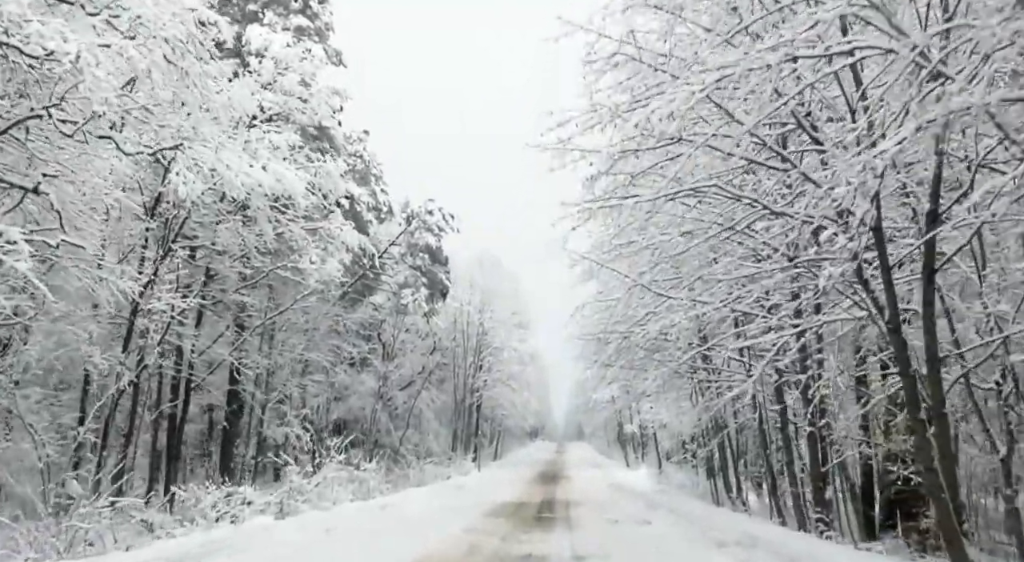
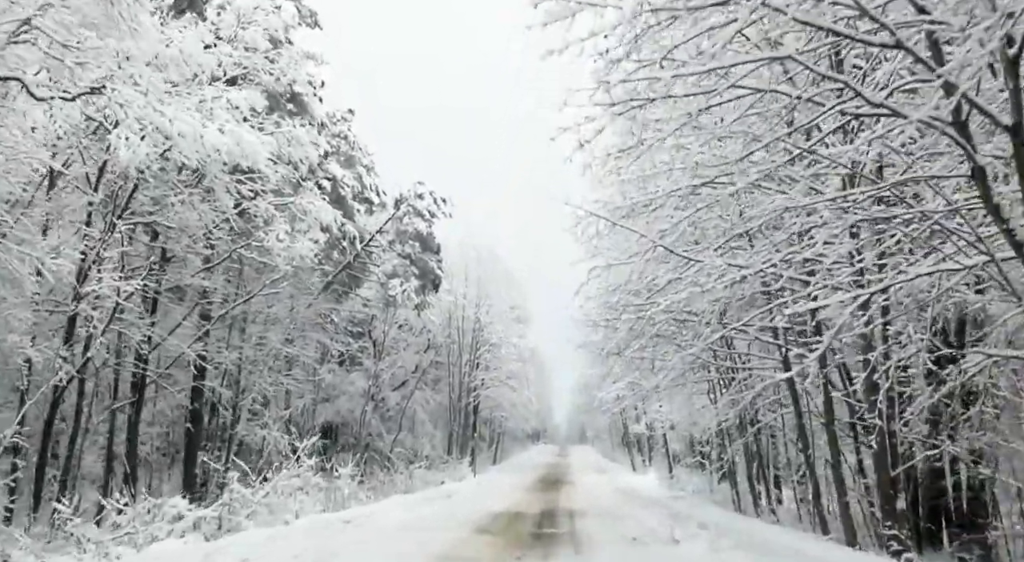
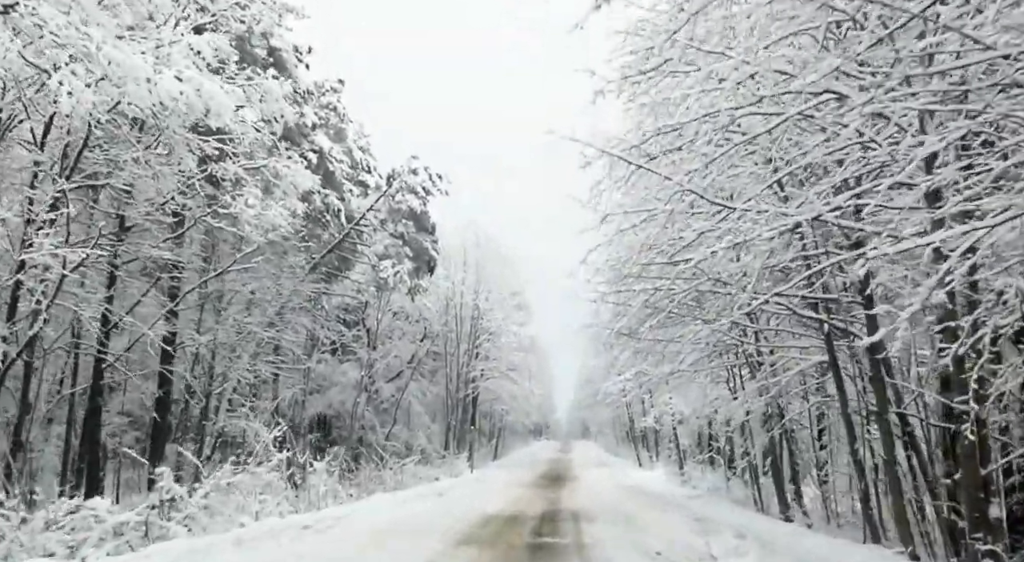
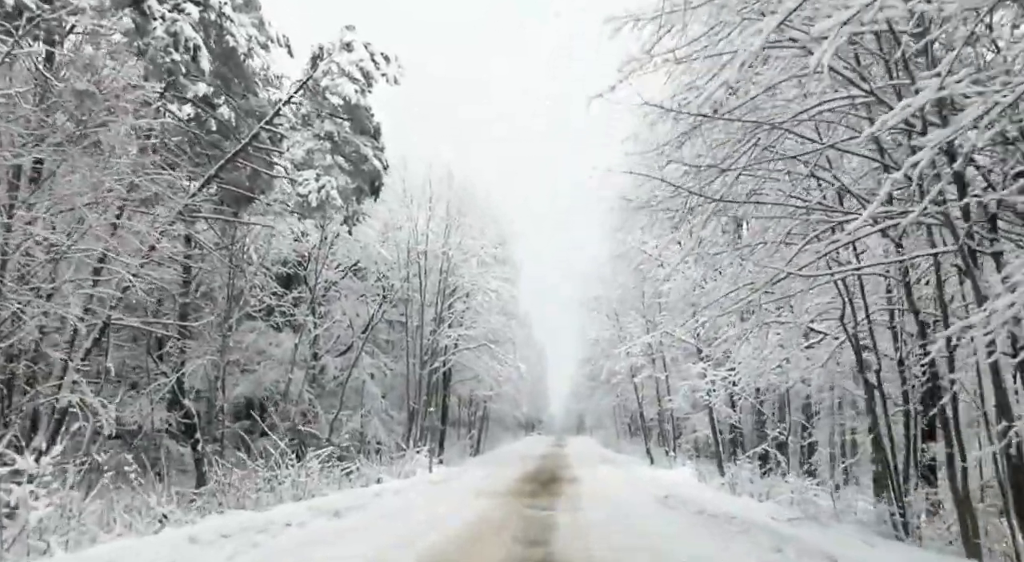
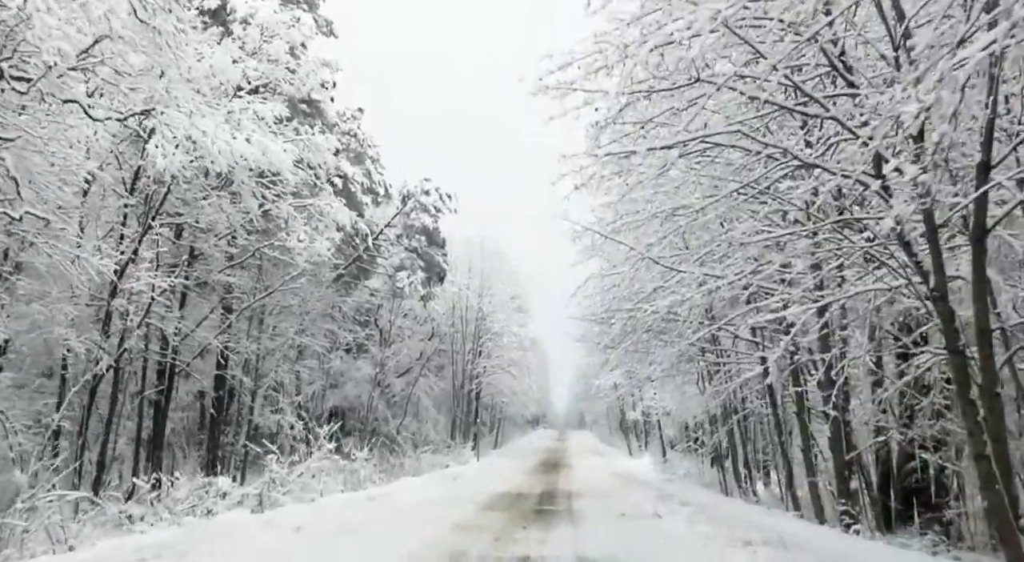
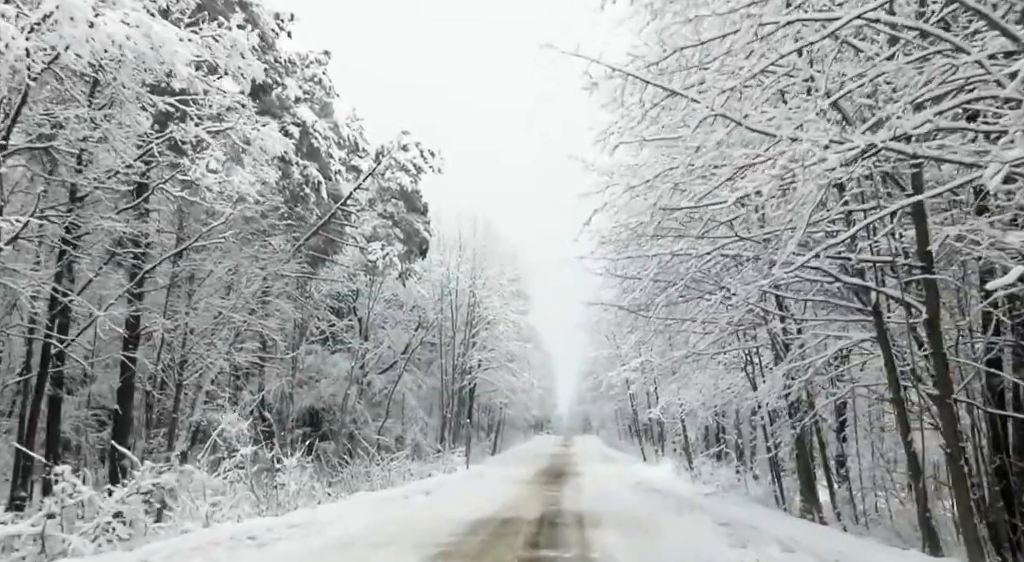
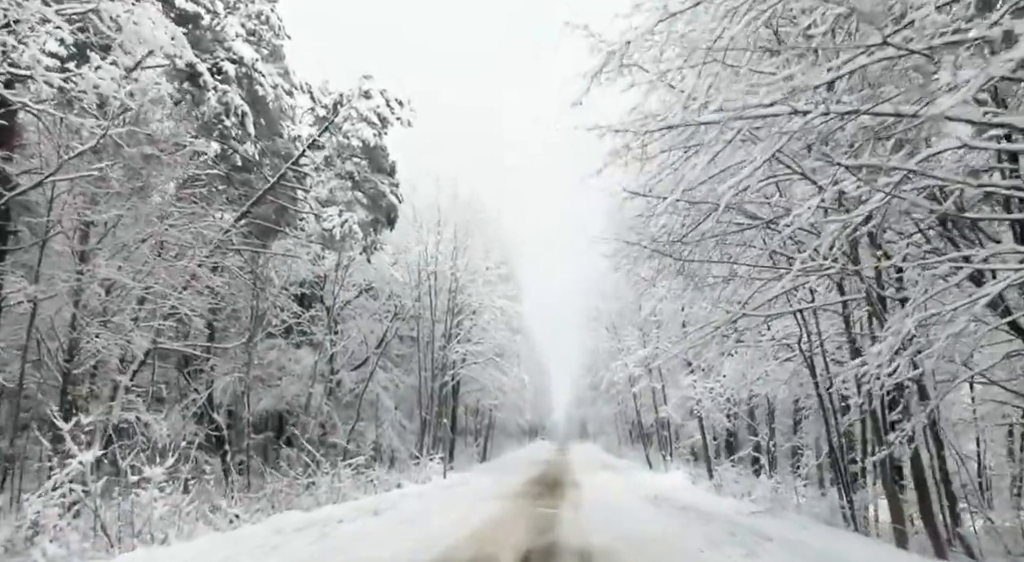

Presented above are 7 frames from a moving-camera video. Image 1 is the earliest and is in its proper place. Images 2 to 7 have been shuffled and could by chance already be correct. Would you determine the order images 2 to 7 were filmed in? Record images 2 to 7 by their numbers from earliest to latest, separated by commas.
5, 2, 3, 6, 7, 4
